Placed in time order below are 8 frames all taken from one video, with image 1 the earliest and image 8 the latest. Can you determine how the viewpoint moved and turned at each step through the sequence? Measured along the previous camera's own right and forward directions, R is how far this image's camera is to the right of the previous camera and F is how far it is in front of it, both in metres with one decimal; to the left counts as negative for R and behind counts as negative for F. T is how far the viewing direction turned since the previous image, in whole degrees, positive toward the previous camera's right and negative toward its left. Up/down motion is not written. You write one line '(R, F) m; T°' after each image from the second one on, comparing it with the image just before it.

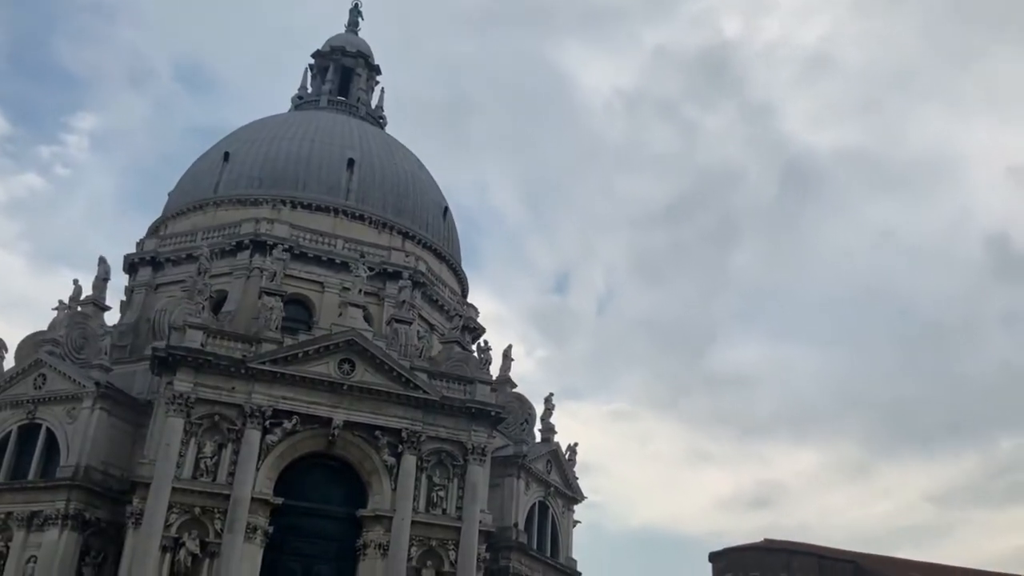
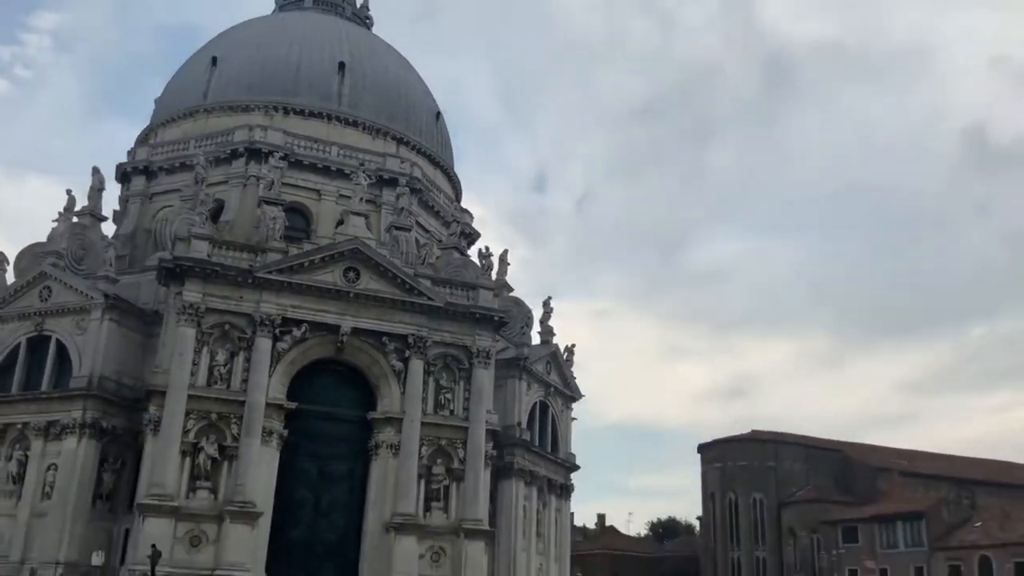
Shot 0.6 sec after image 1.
(-1.1, -0.5) m; +2°
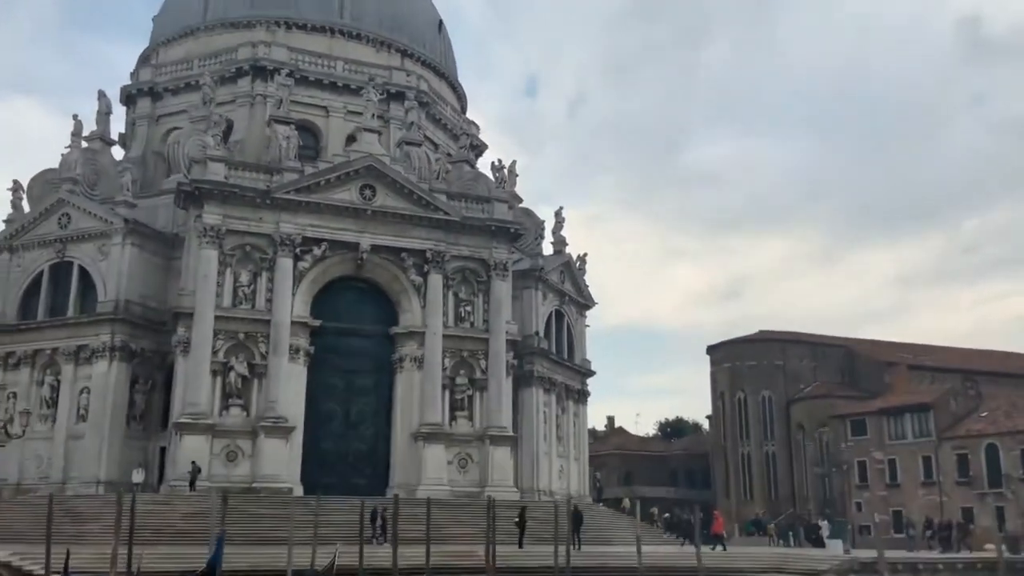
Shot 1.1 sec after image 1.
(-0.8, -0.4) m; 0°
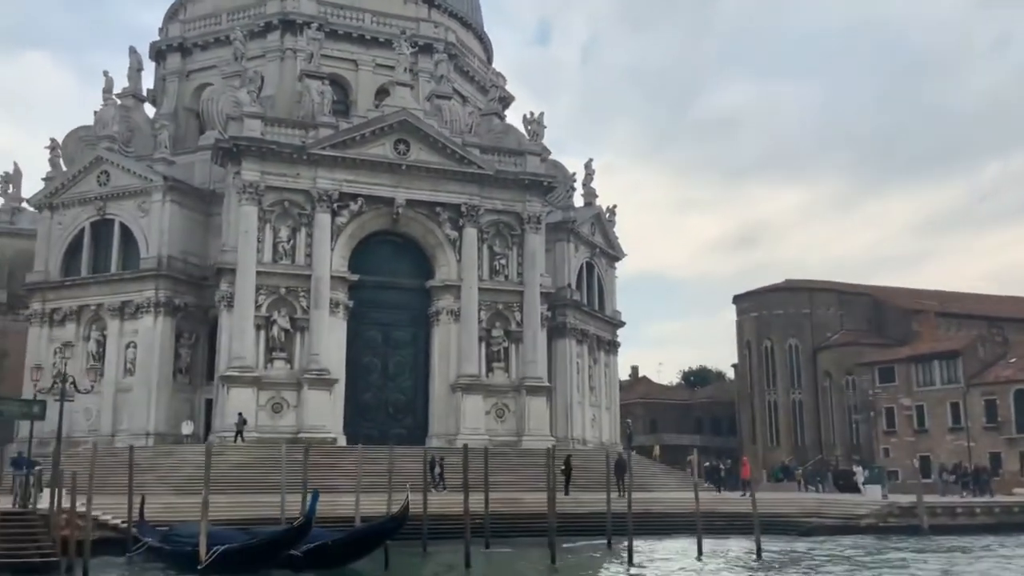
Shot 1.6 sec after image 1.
(-0.8, -0.5) m; -1°
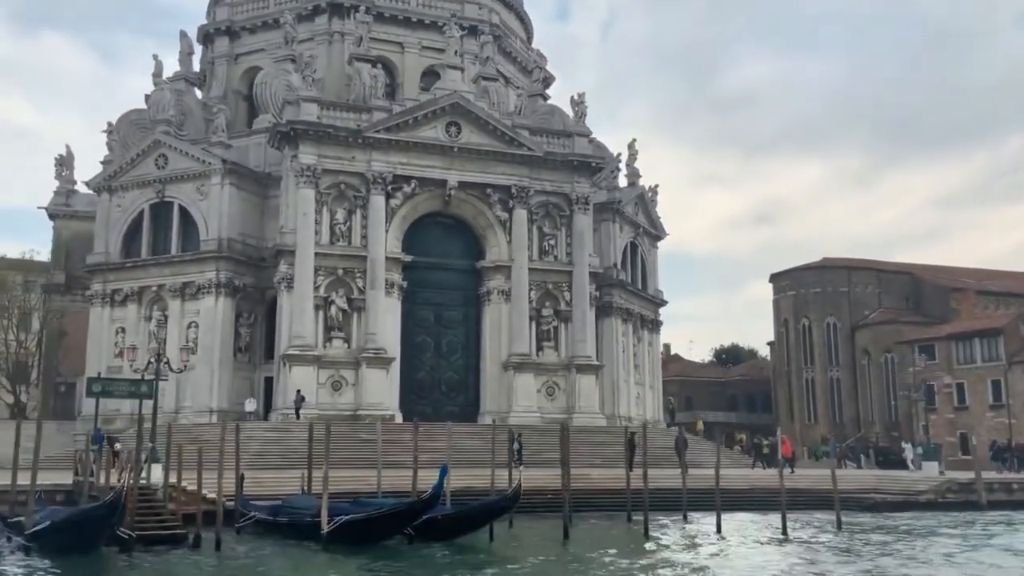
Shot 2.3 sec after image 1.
(-1.2, -0.7) m; -1°
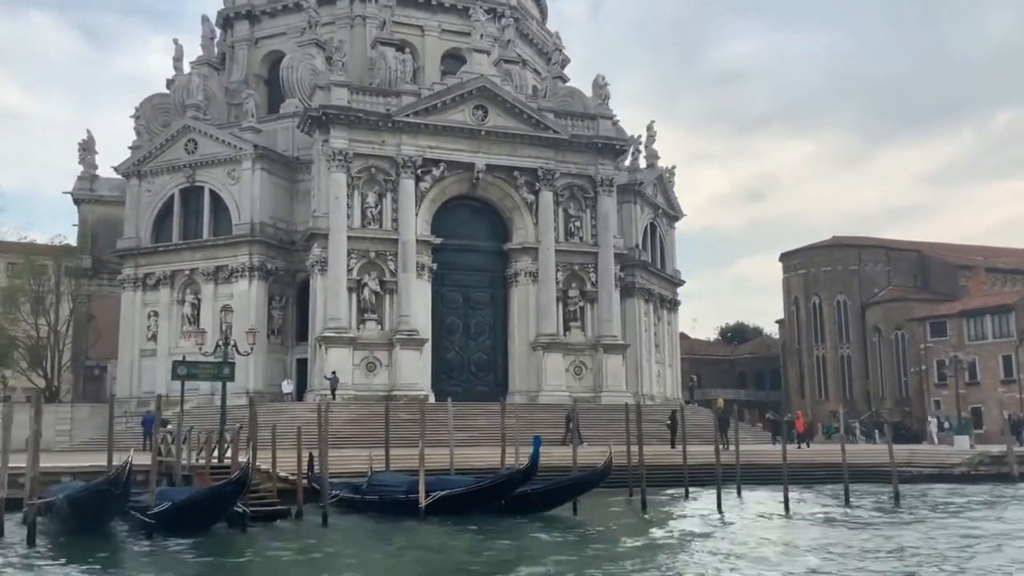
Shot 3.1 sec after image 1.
(-1.5, -0.6) m; +1°
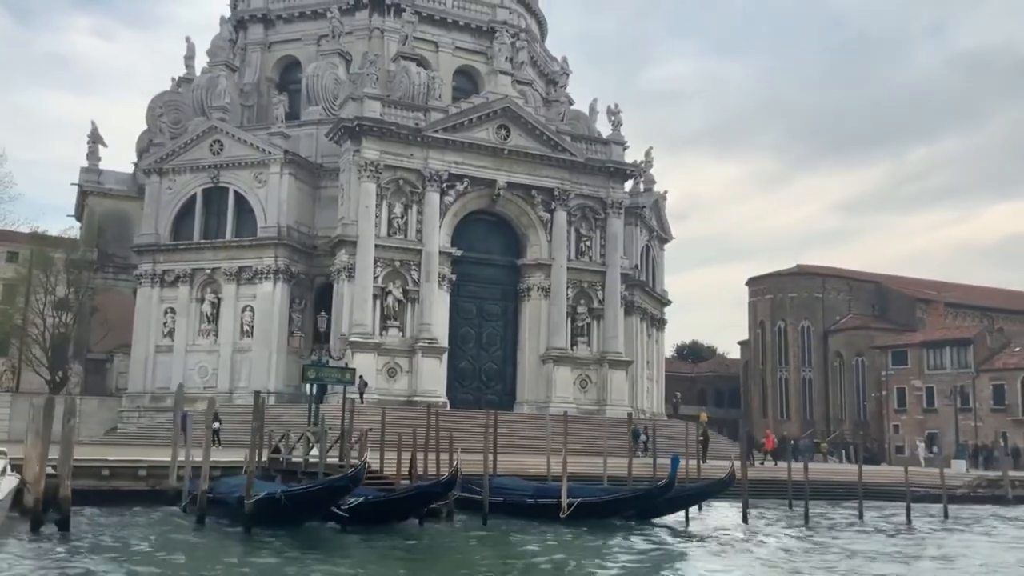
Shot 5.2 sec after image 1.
(-3.9, -1.4) m; +5°
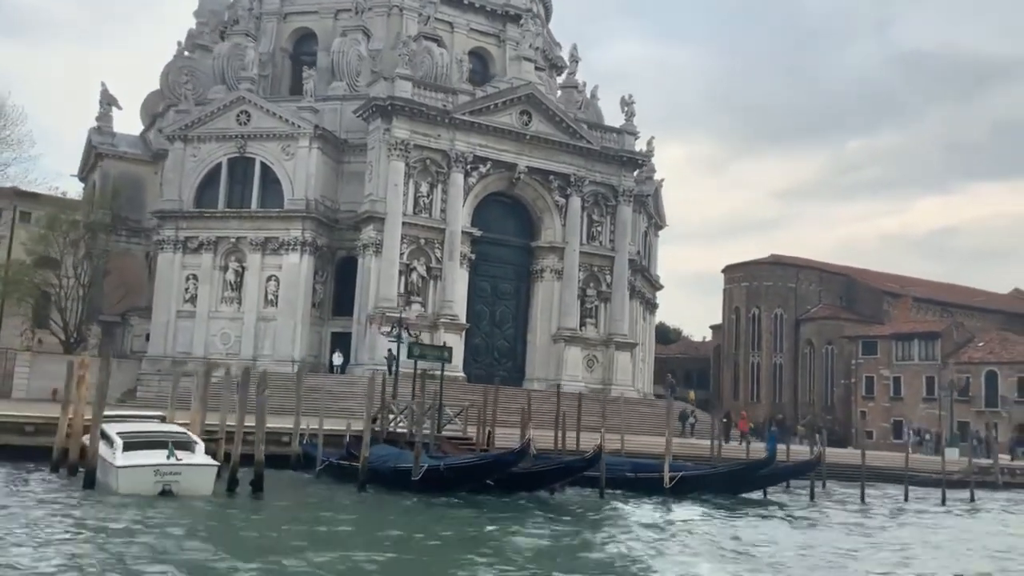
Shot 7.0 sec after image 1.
(-3.4, -1.3) m; +4°
